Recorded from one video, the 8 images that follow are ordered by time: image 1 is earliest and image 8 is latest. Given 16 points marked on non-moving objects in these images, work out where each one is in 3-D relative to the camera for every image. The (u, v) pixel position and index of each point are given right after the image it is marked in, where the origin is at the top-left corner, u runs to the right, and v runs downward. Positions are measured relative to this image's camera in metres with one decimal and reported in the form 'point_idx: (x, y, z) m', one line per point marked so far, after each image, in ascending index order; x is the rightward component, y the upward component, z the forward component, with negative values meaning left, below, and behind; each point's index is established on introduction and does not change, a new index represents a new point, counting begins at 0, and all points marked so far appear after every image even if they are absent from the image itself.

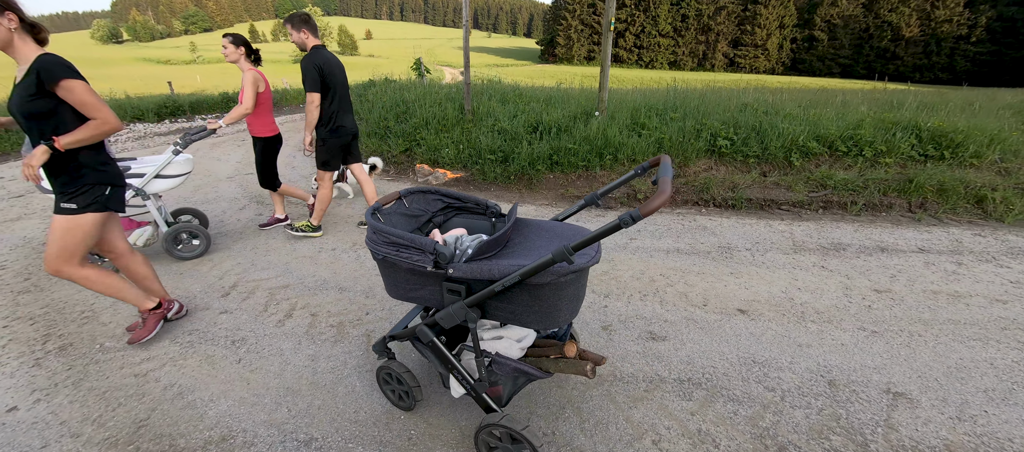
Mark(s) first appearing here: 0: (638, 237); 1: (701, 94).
0: (+1.2, -0.1, +4.1) m
1: (+3.5, +2.4, +7.4) m
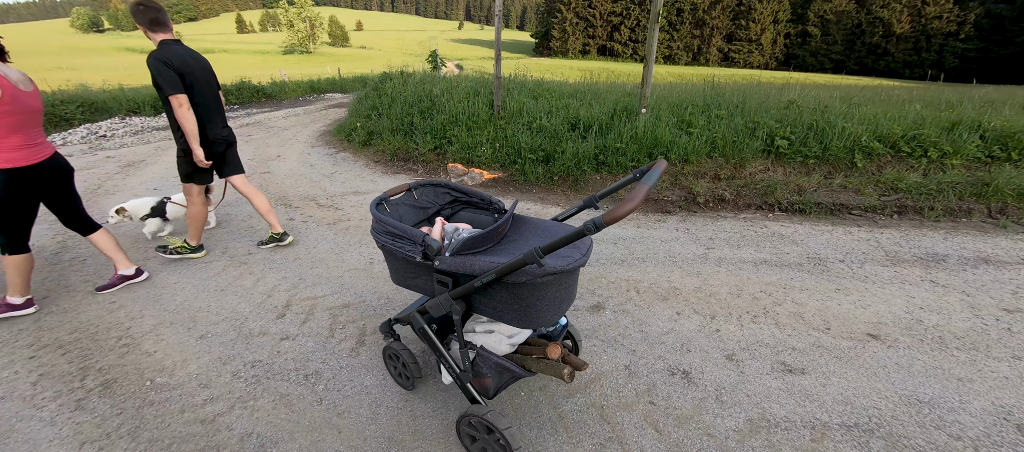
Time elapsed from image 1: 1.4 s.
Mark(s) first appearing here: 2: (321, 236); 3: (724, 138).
0: (+1.8, -0.2, +3.8) m
1: (+4.0, +2.4, +7.1) m
2: (-2.0, -0.1, +4.5) m
3: (+2.8, +1.2, +5.5) m
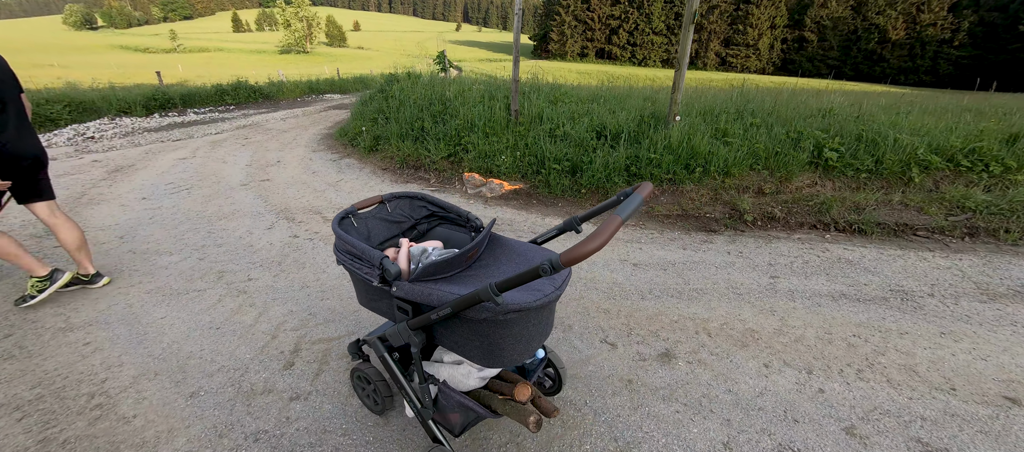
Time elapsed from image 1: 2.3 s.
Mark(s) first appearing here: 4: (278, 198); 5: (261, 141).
0: (+2.1, -0.4, +3.4) m
1: (+4.3, +2.1, +6.7) m
2: (-1.7, -0.3, +4.0) m
3: (+3.1, +0.9, +5.0) m
4: (-3.4, +0.4, +6.2) m
5: (-6.9, +2.3, +11.4) m
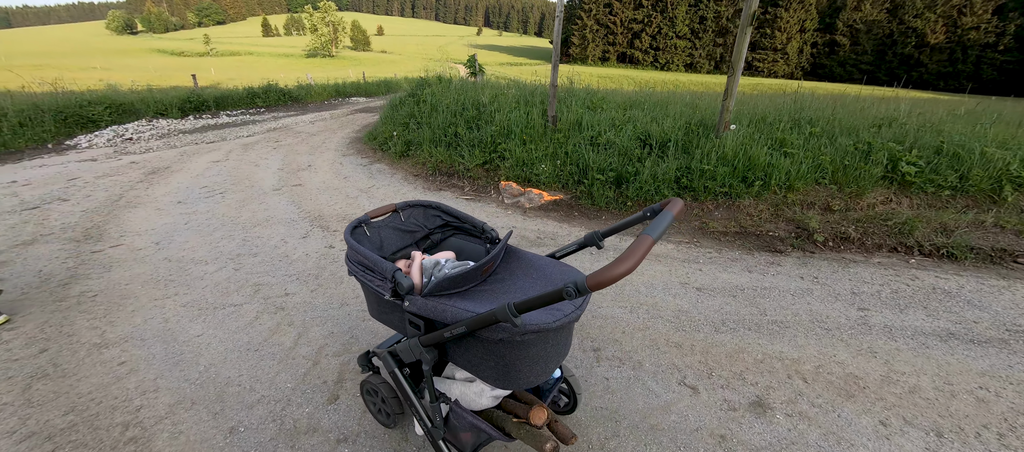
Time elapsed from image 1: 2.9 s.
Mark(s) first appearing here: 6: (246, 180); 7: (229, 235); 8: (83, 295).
0: (+2.5, -0.6, +3.0) m
1: (+4.9, +1.9, +6.3) m
2: (-1.2, -0.4, +3.8) m
3: (+3.6, +0.7, +4.6) m
4: (-2.9, +0.3, +6.0) m
5: (-6.1, +2.2, +11.4) m
6: (-5.1, +0.9, +8.1) m
7: (-3.5, -0.1, +5.2) m
8: (-4.0, -0.7, +4.0) m
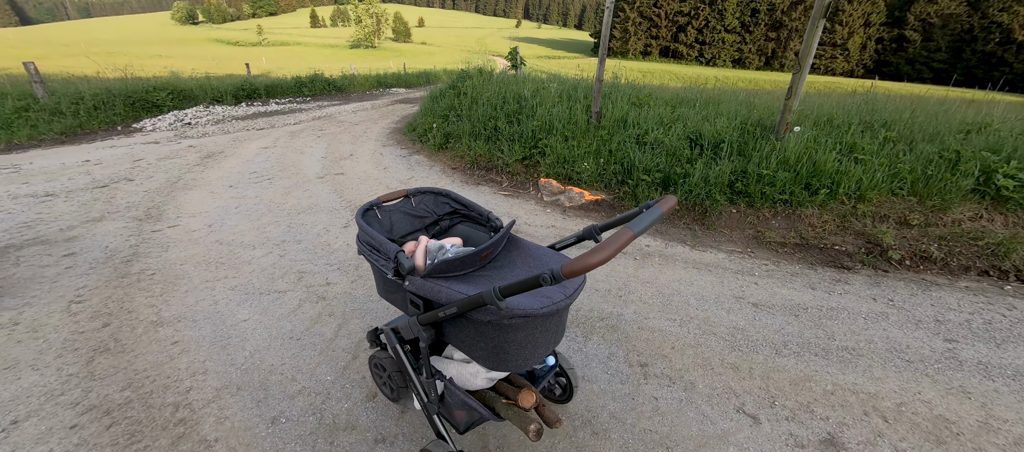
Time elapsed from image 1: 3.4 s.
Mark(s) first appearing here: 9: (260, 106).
0: (+2.8, -0.7, +2.6) m
1: (+5.5, +1.7, +5.7) m
2: (-0.9, -0.4, +3.8) m
3: (+4.0, +0.6, +4.2) m
4: (-2.3, +0.5, +6.1) m
5: (-5.0, +2.6, +11.7) m
6: (-4.4, +1.2, +8.3) m
7: (-3.0, +0.1, +5.3) m
8: (-3.7, -0.5, +4.2) m
9: (-9.1, +4.3, +15.1) m
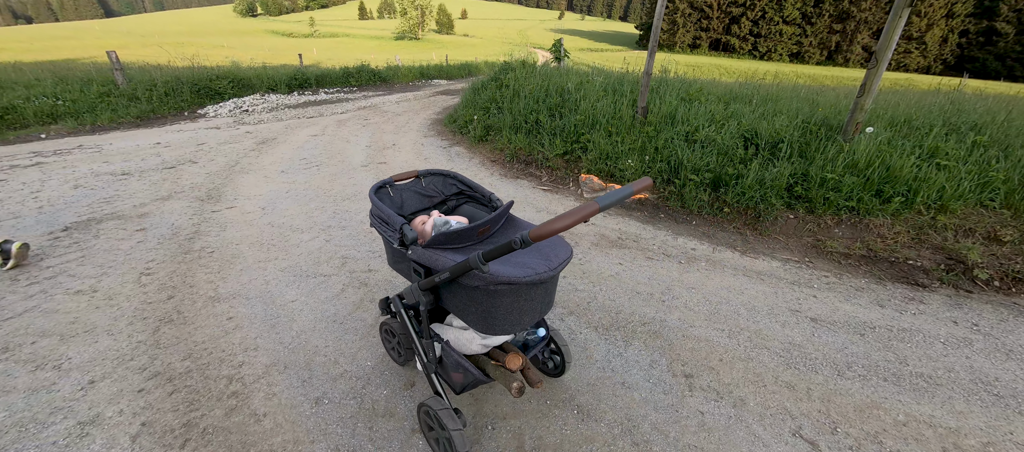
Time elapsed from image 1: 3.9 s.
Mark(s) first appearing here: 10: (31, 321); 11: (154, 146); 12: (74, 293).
0: (+3.0, -0.8, +2.3) m
1: (+6.1, +1.5, +5.1) m
2: (-0.5, -0.3, +3.7) m
3: (+4.4, +0.4, +3.7) m
4: (-1.7, +0.7, +6.2) m
5: (-3.8, +2.9, +12.0) m
6: (-3.5, +1.4, +8.5) m
7: (-2.5, +0.3, +5.5) m
8: (-3.3, -0.3, +4.4) m
9: (-7.5, +4.9, +15.7) m
10: (-3.7, -0.7, +3.2) m
11: (-8.1, +1.8, +9.4) m
12: (-3.8, -0.6, +3.6) m
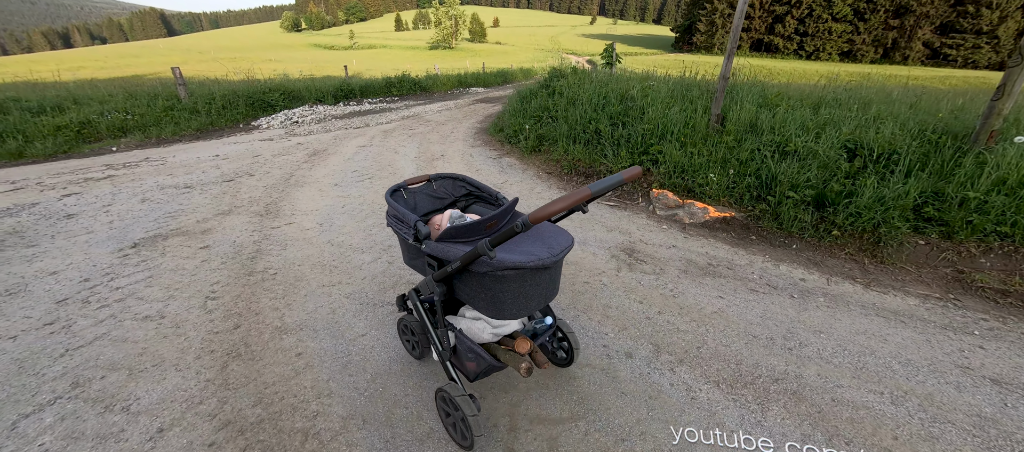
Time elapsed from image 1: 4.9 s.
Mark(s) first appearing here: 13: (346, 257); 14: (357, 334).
0: (+3.6, -1.0, +1.7) m
1: (+6.9, +1.2, +4.3) m
2: (+0.1, -0.5, +3.4) m
3: (+5.1, +0.2, +3.0) m
4: (-0.9, +0.4, +5.9) m
5: (-2.4, +2.6, +11.9) m
6: (-2.5, +1.2, +8.4) m
7: (-1.7, 0.0, +5.3) m
8: (-2.5, -0.5, +4.3) m
9: (-5.9, +4.6, +15.9) m
10: (-3.0, -0.9, +3.1) m
11: (-6.9, +1.6, +9.6) m
12: (-3.1, -0.8, +3.5) m
13: (-1.8, -0.3, +4.5) m
14: (-1.2, -0.8, +3.1) m
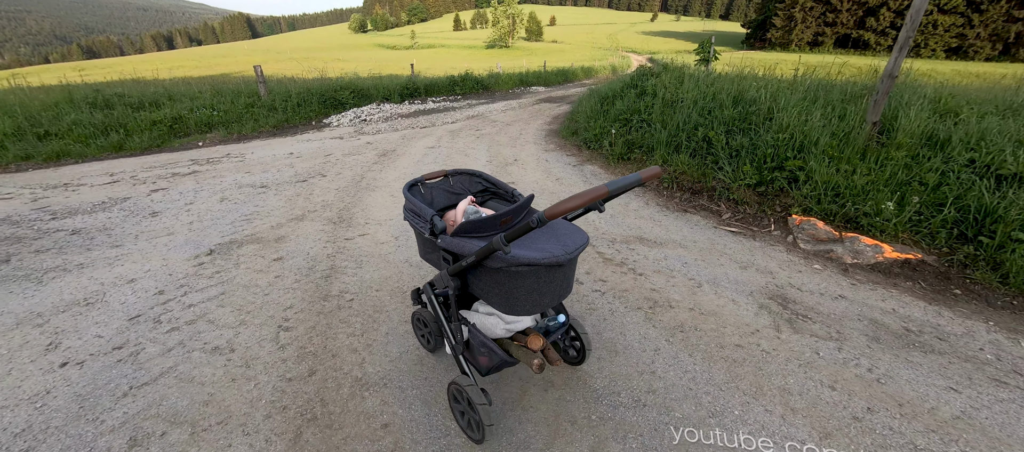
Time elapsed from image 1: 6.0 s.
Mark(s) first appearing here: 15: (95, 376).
0: (+4.2, -1.5, +0.5) m
1: (+7.8, +0.6, +2.6) m
2: (+1.0, -0.8, +2.6) m
3: (+5.9, -0.3, +1.6) m
4: (+0.3, +0.2, +5.2) m
5: (-0.4, +2.5, +11.3) m
6: (-0.9, +1.0, +7.9) m
7: (-0.6, -0.2, +4.7) m
8: (-1.6, -0.6, +3.8) m
9: (-3.3, +4.5, +15.7) m
10: (-2.2, -1.1, +2.7) m
11: (-5.2, +1.6, +9.6) m
12: (-2.2, -0.9, +3.1) m
13: (-0.8, -0.5, +3.9) m
14: (-0.3, -1.0, +2.4) m
15: (-2.9, -1.0, +2.9) m
